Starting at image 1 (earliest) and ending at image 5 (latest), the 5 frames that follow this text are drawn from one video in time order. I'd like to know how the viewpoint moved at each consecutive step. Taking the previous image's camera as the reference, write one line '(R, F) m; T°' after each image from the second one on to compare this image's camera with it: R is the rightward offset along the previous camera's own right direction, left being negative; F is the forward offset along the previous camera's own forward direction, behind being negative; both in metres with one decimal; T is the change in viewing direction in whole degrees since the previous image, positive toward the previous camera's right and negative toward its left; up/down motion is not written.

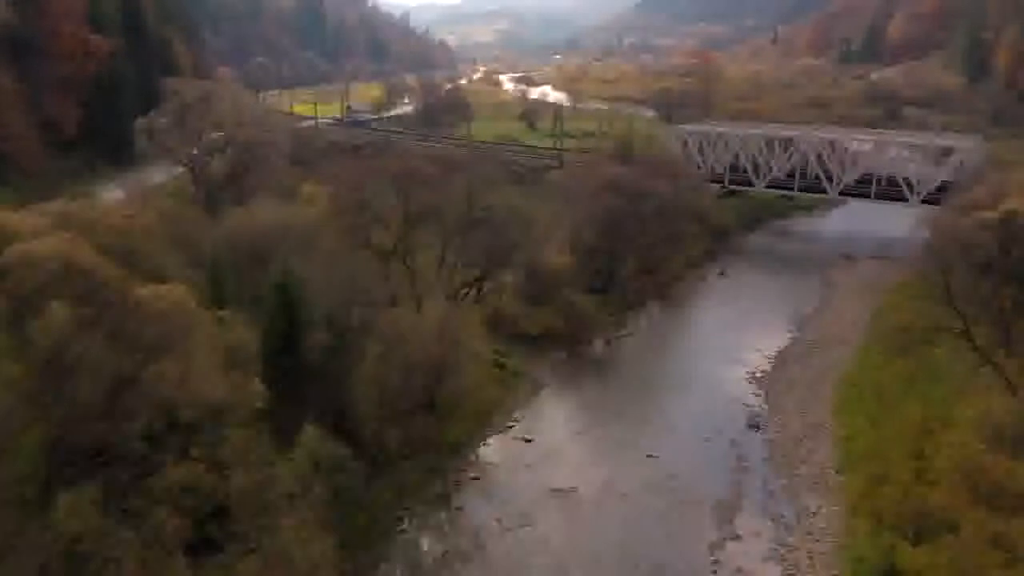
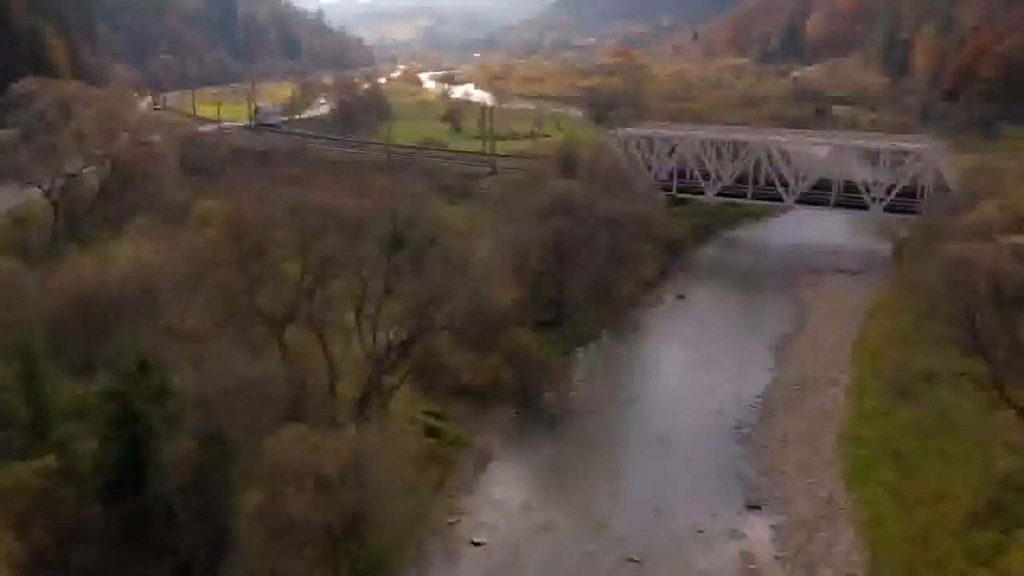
(-0.3, +5.4) m; +5°
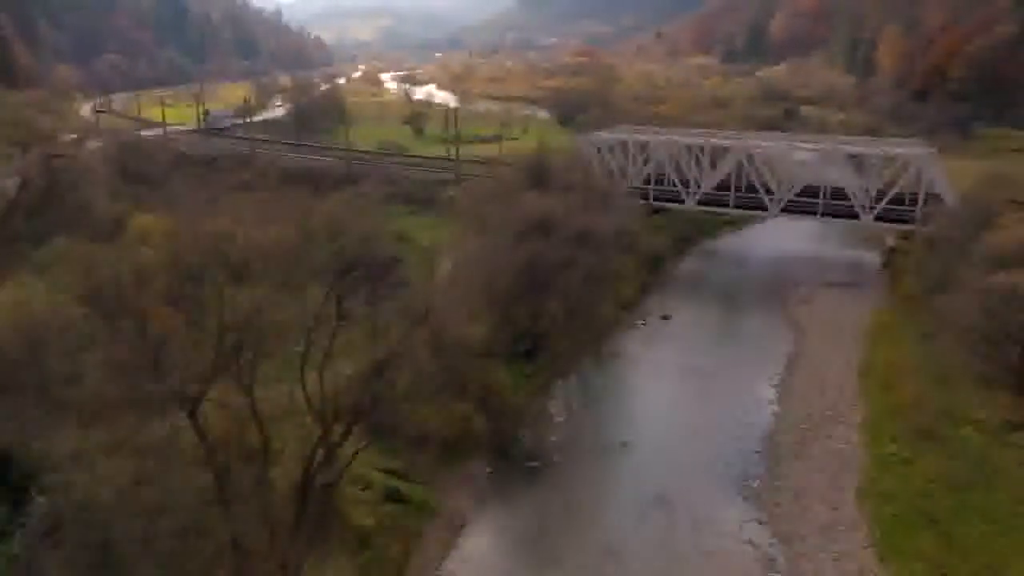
(-0.2, +3.4) m; +2°
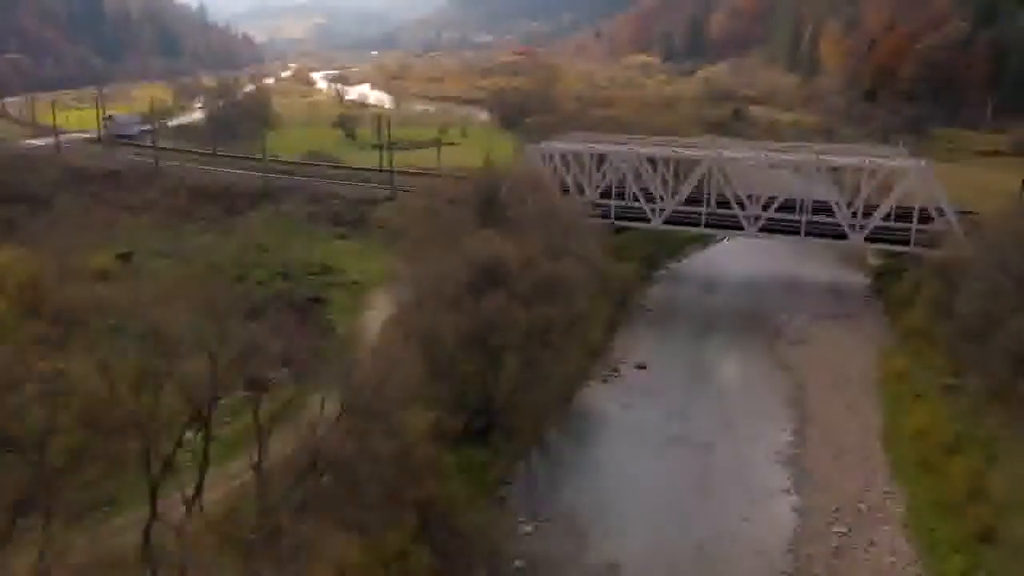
(-0.1, +6.0) m; +4°
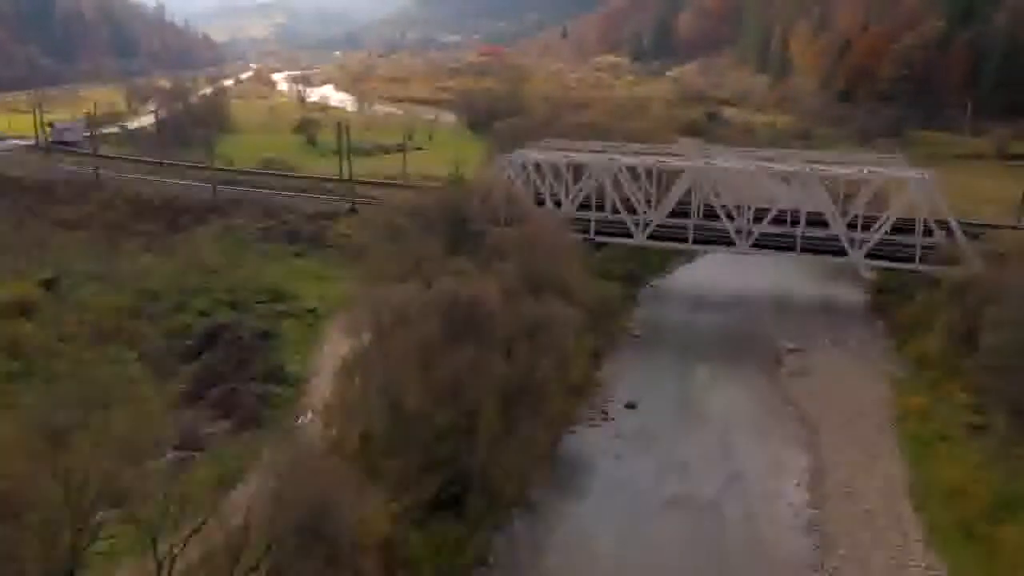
(-0.2, +3.4) m; +2°
